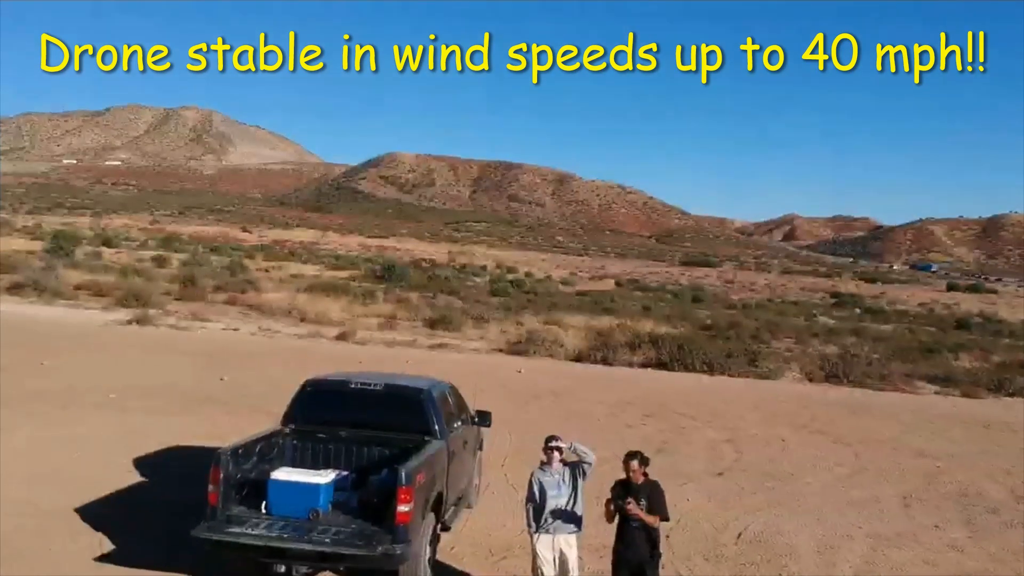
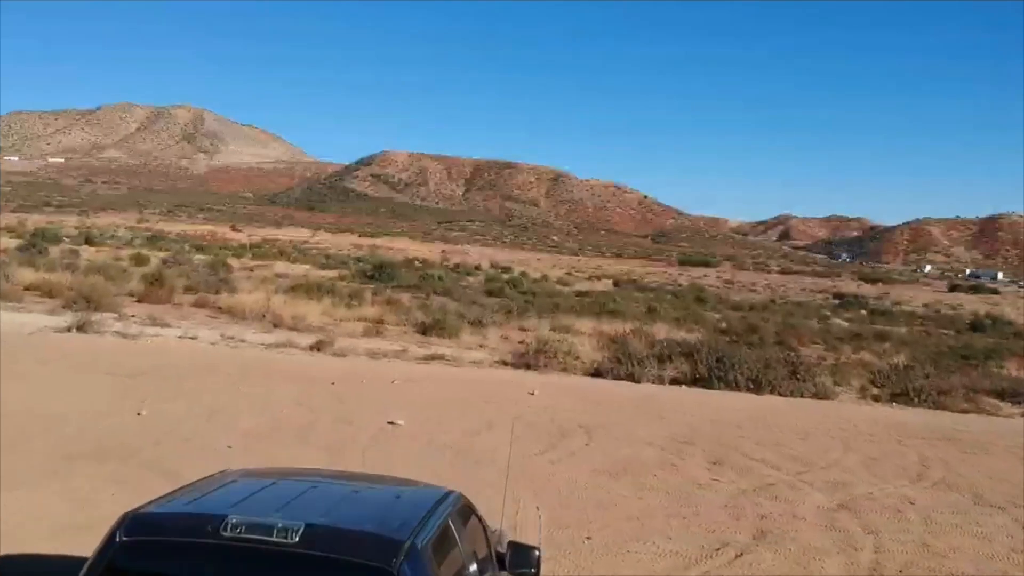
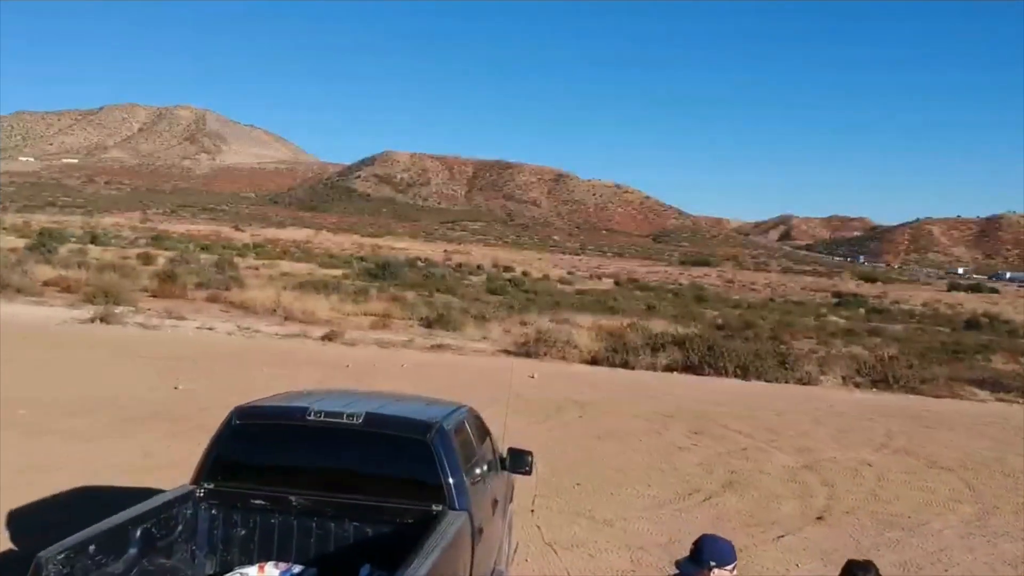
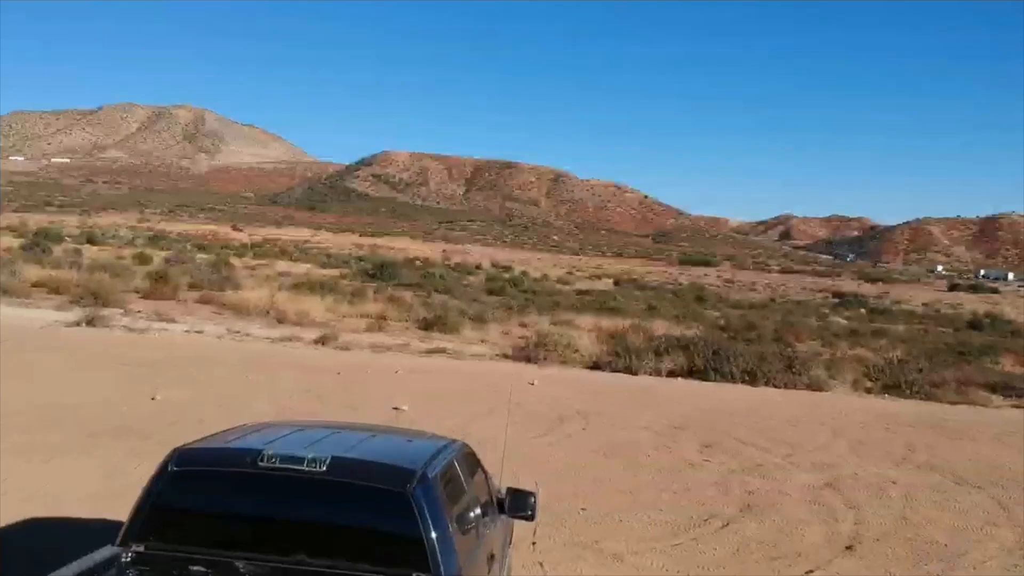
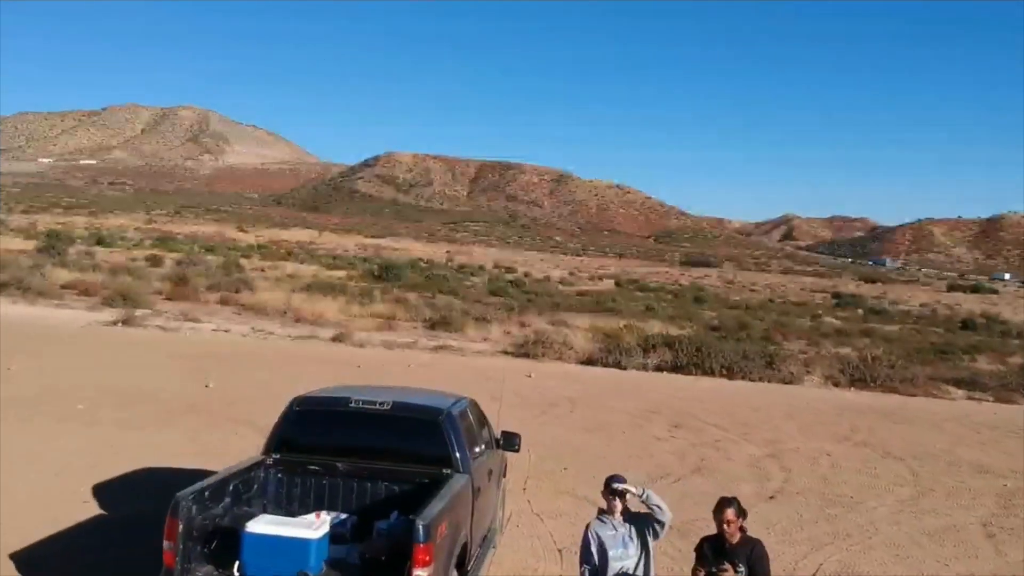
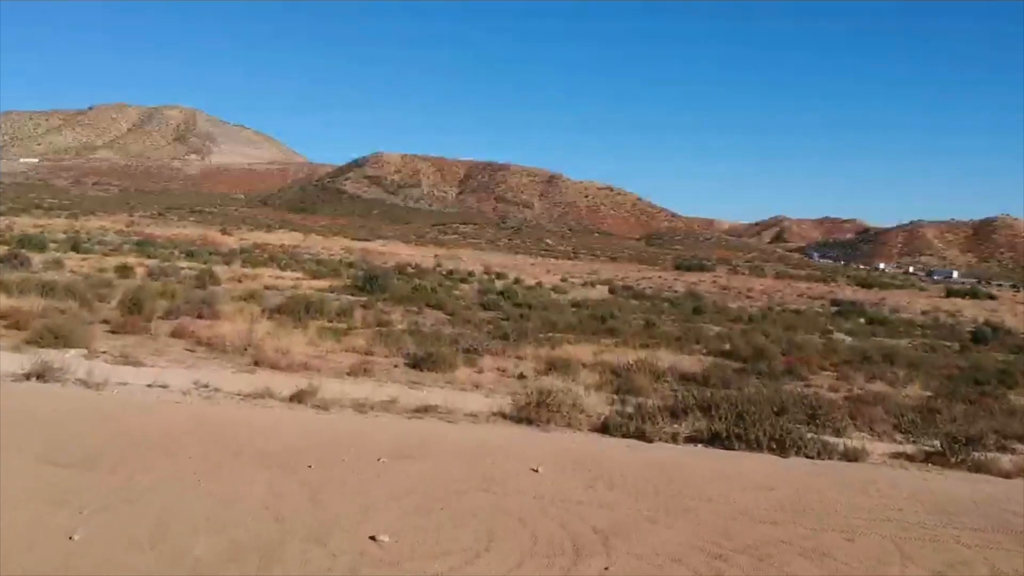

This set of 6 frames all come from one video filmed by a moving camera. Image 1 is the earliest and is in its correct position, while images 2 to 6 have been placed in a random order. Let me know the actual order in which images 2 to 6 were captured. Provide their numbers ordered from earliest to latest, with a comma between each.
5, 3, 4, 2, 6
